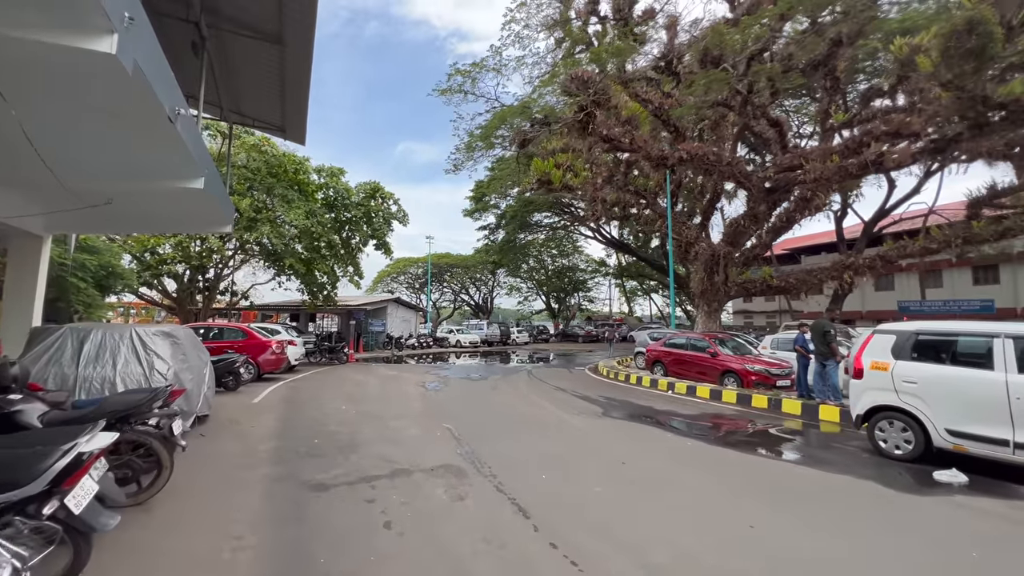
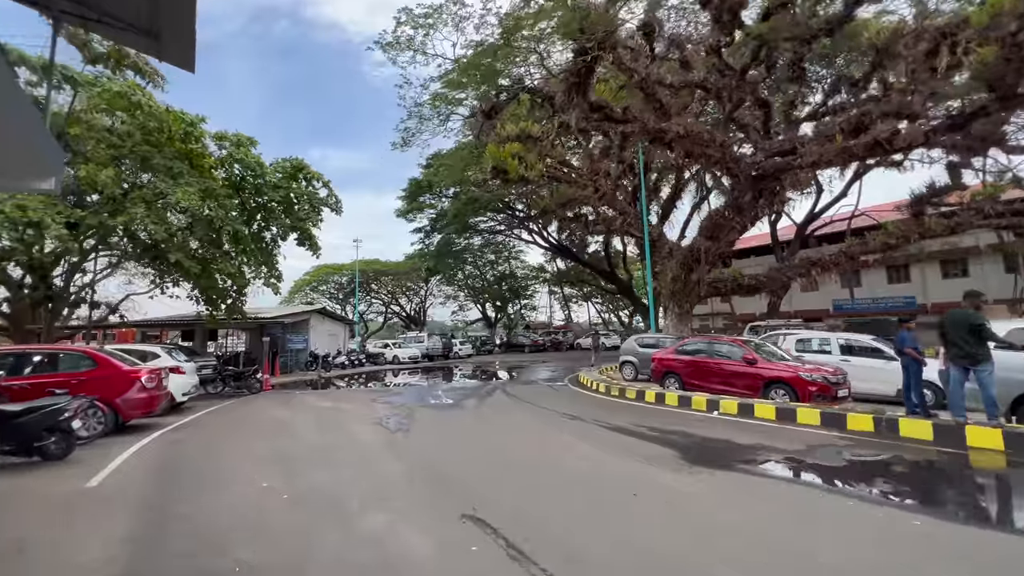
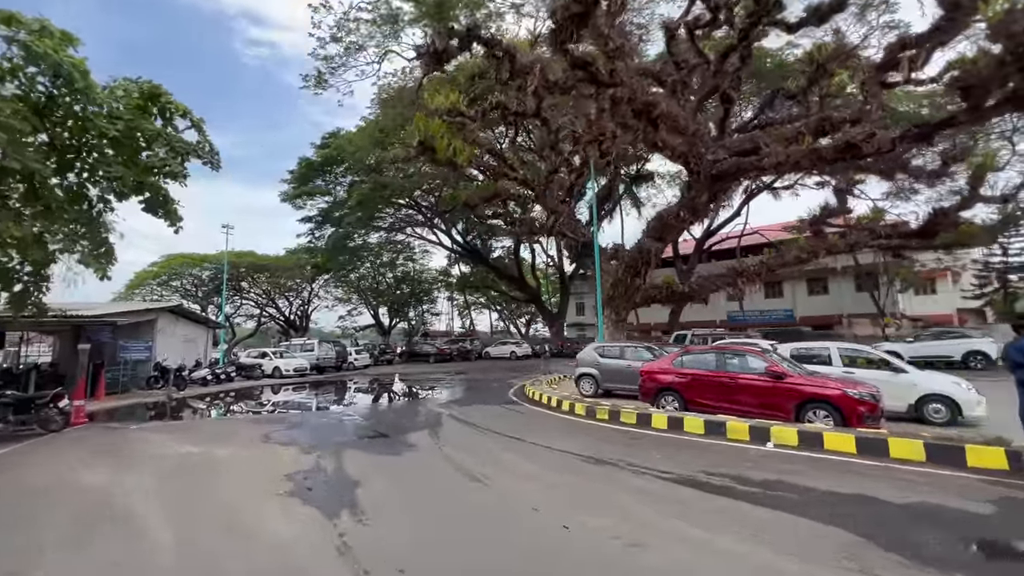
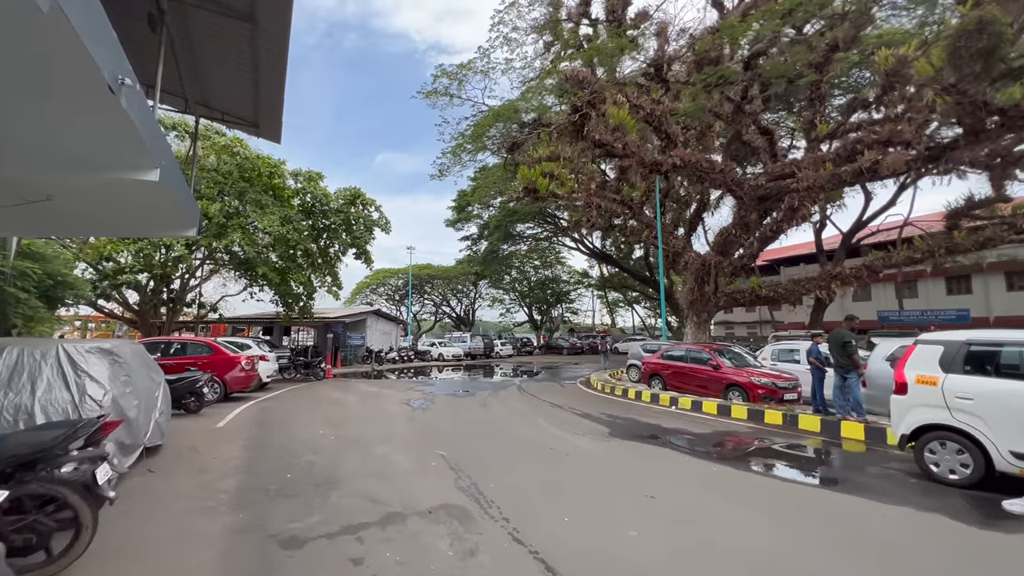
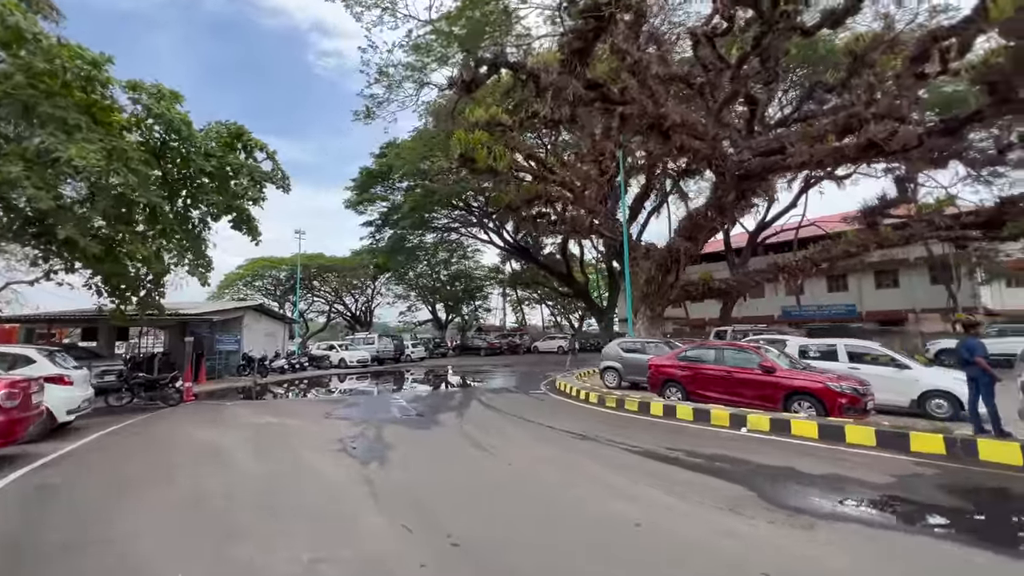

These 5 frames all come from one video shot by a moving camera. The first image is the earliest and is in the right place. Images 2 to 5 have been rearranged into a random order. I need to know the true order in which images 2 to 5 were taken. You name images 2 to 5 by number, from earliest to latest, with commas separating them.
4, 2, 5, 3
